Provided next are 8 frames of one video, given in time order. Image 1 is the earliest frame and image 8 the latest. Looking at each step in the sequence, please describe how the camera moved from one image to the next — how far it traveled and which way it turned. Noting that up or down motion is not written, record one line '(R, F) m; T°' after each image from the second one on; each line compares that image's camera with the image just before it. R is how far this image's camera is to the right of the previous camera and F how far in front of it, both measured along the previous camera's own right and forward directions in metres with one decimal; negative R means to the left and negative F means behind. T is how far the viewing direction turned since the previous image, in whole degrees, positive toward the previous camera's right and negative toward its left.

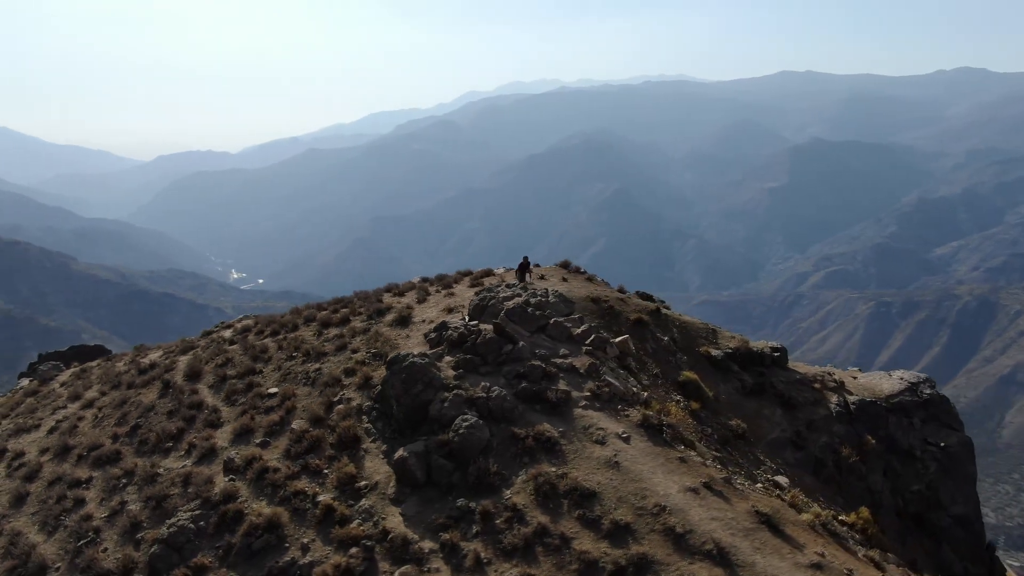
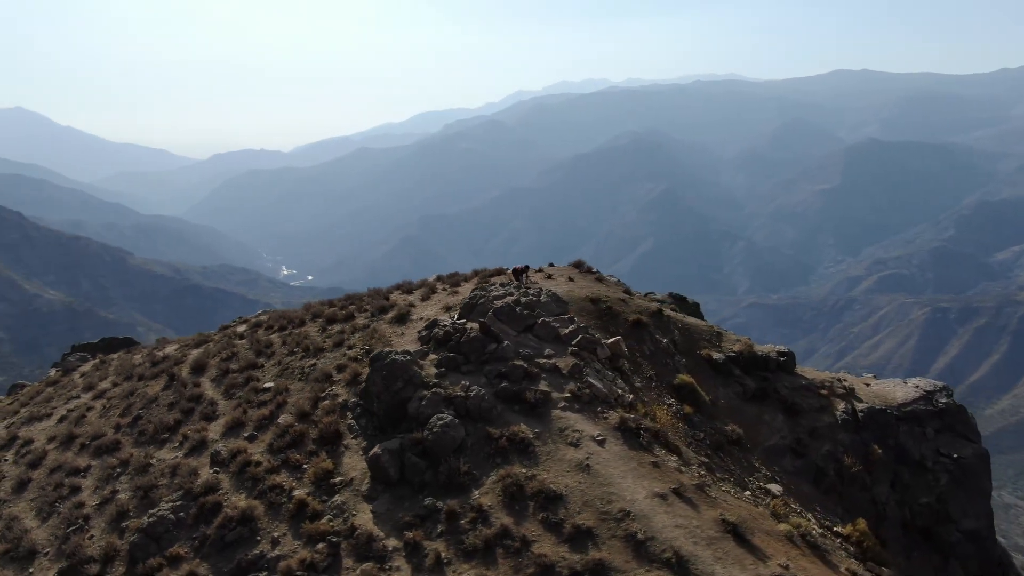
(+1.8, +0.2) m; -3°
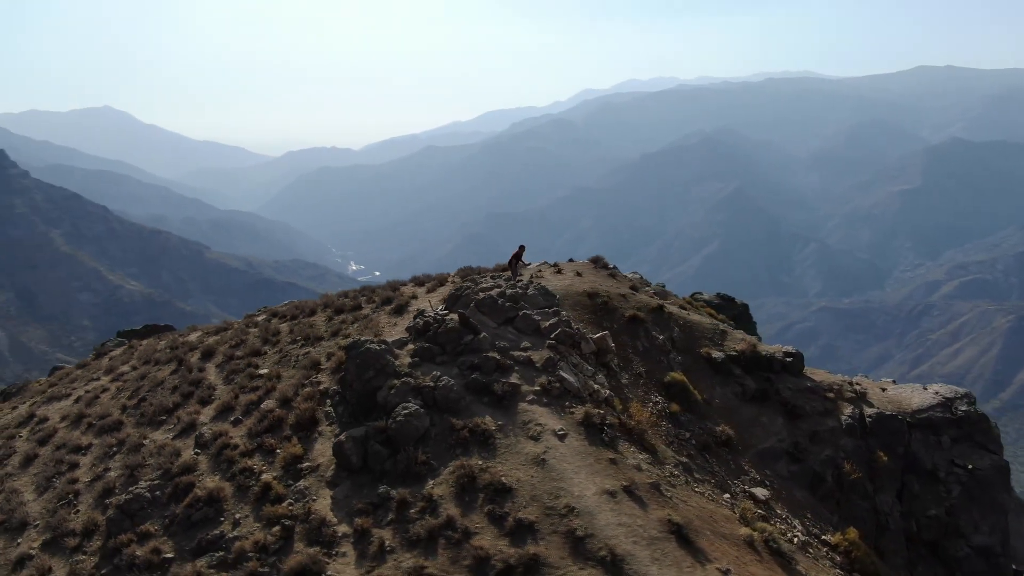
(+2.5, +0.3) m; -5°
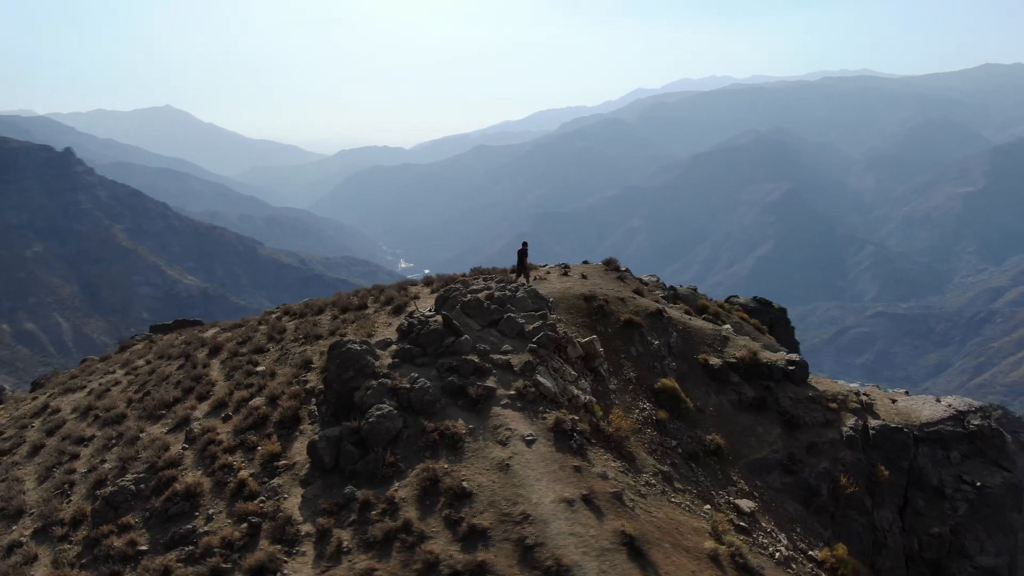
(+1.9, +0.2) m; -4°
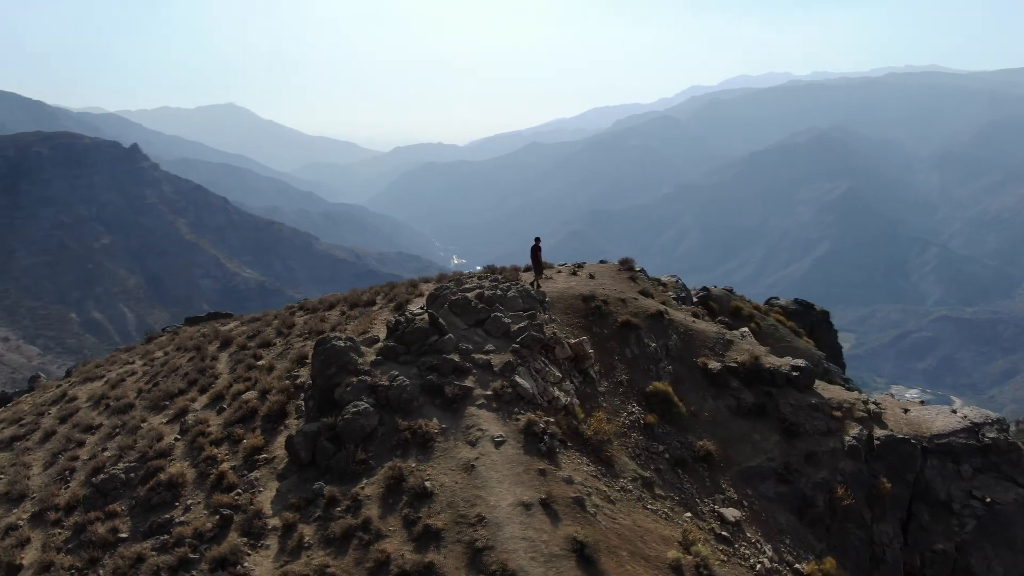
(+1.9, +0.2) m; -4°
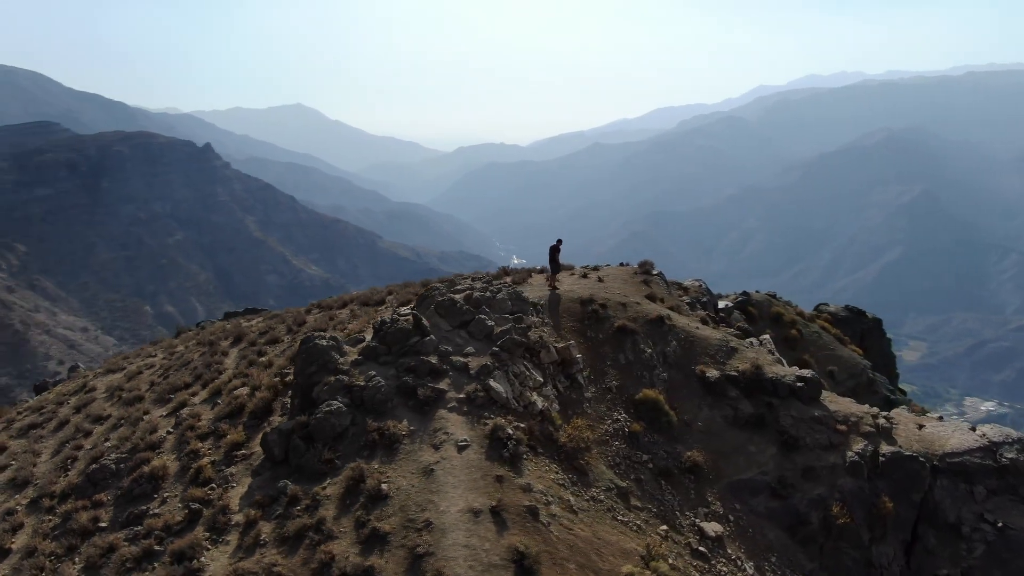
(+2.2, +0.4) m; -4°
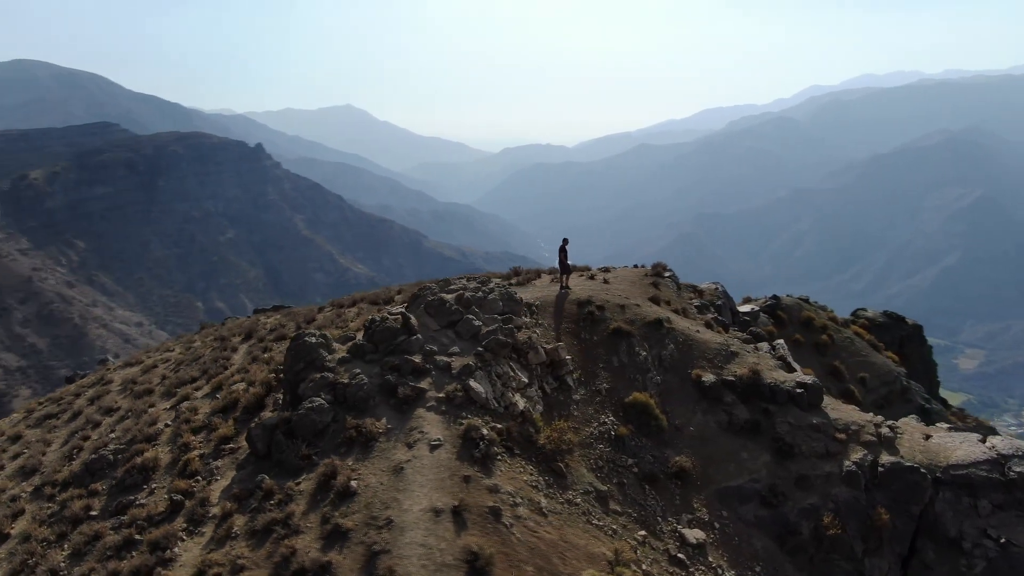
(+1.7, +0.1) m; -3°
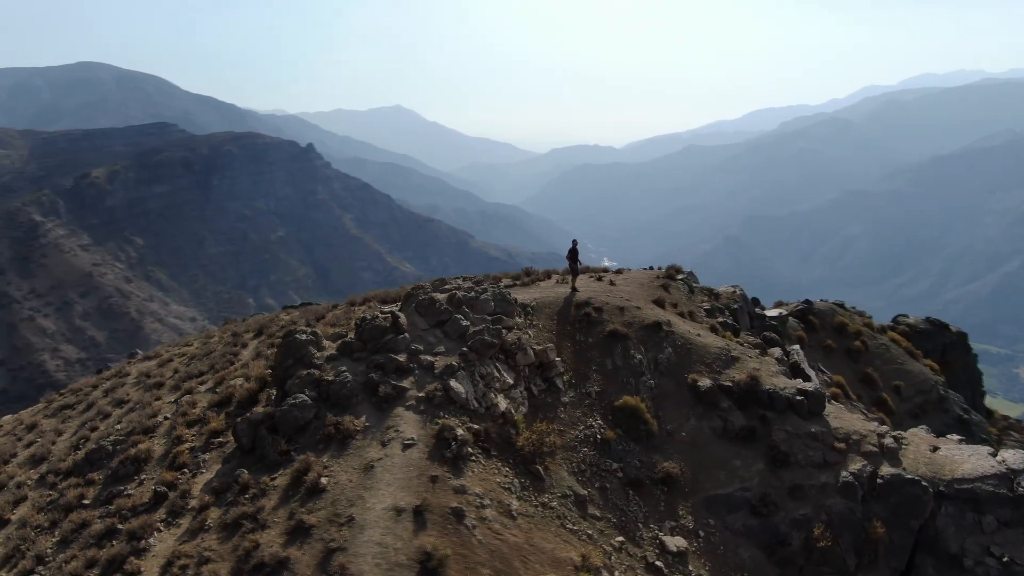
(+1.7, +0.2) m; -3°
